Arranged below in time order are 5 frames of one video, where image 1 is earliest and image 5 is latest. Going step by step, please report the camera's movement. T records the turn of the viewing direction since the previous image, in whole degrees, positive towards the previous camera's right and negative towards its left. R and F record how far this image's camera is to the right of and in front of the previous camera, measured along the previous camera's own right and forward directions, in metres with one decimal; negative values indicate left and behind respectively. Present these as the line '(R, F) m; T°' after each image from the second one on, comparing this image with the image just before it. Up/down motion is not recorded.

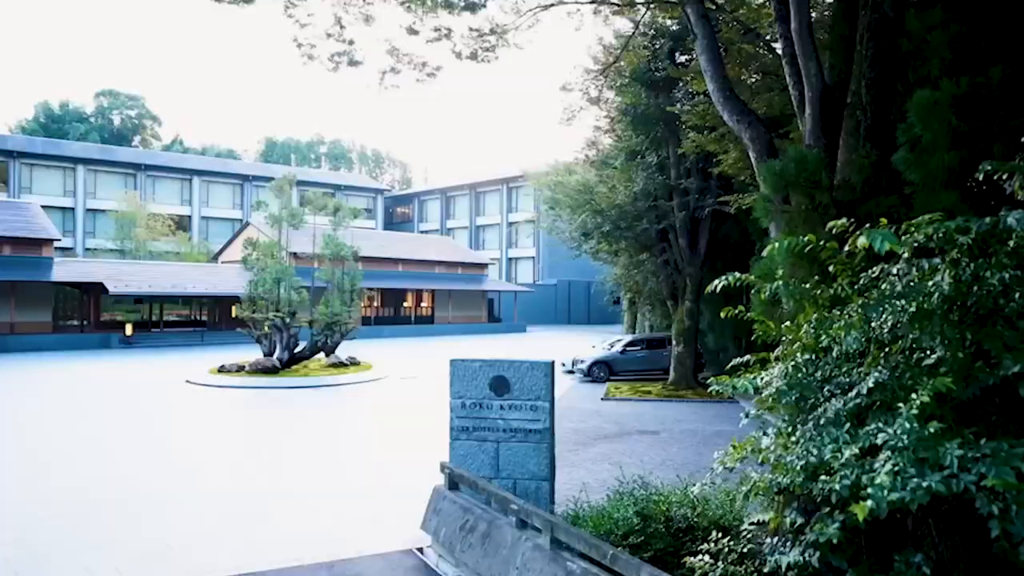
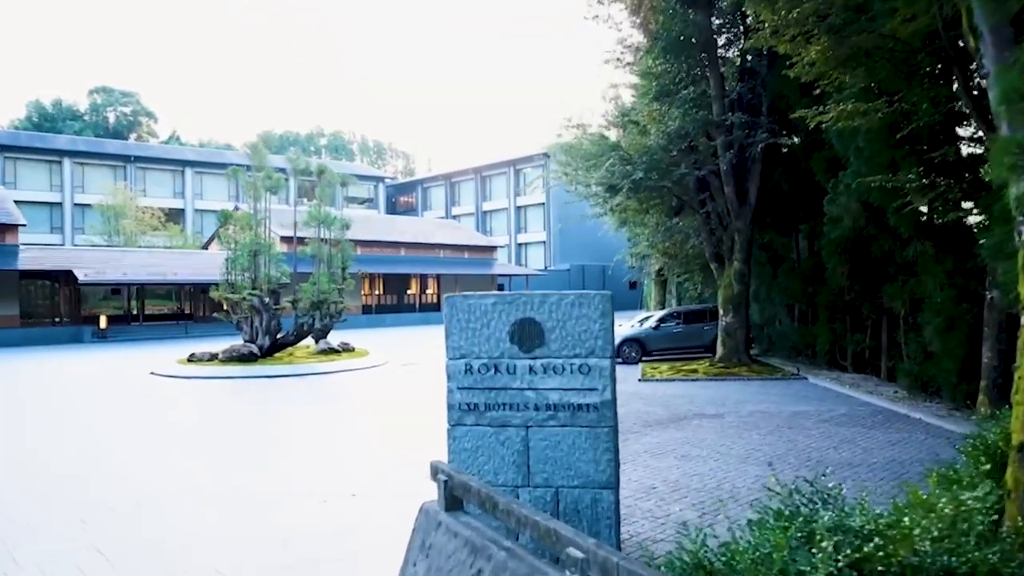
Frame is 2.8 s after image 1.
(-0.1, +2.7) m; -1°
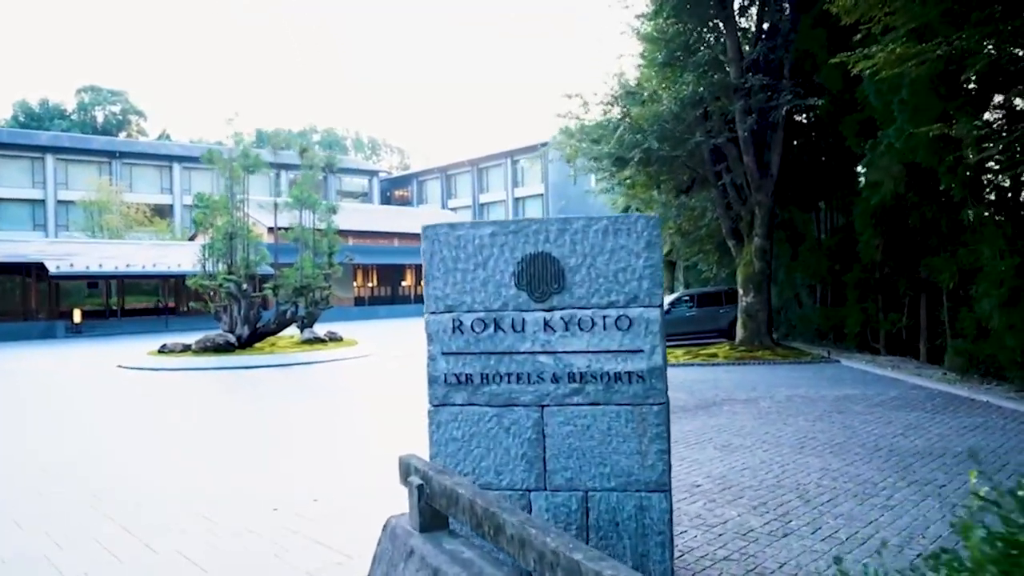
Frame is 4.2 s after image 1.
(0.0, +1.3) m; 0°
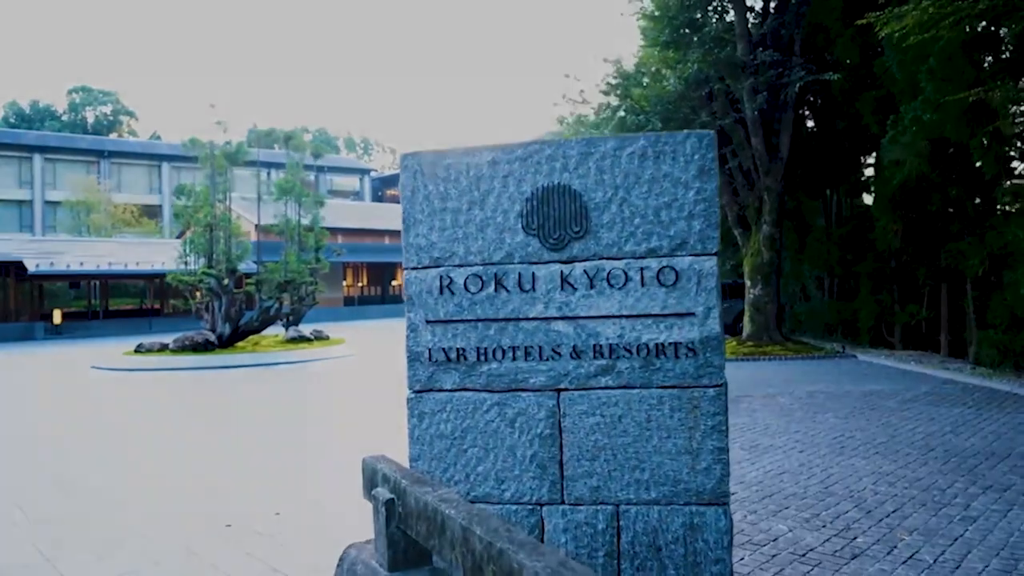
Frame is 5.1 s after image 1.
(0.0, +0.8) m; 0°
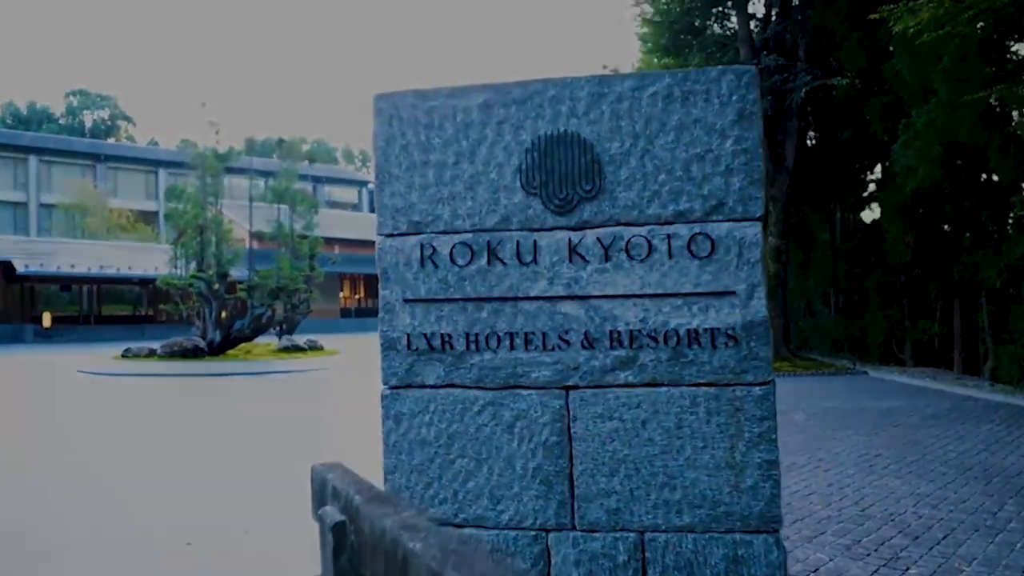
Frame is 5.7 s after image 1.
(0.0, +0.4) m; 0°
